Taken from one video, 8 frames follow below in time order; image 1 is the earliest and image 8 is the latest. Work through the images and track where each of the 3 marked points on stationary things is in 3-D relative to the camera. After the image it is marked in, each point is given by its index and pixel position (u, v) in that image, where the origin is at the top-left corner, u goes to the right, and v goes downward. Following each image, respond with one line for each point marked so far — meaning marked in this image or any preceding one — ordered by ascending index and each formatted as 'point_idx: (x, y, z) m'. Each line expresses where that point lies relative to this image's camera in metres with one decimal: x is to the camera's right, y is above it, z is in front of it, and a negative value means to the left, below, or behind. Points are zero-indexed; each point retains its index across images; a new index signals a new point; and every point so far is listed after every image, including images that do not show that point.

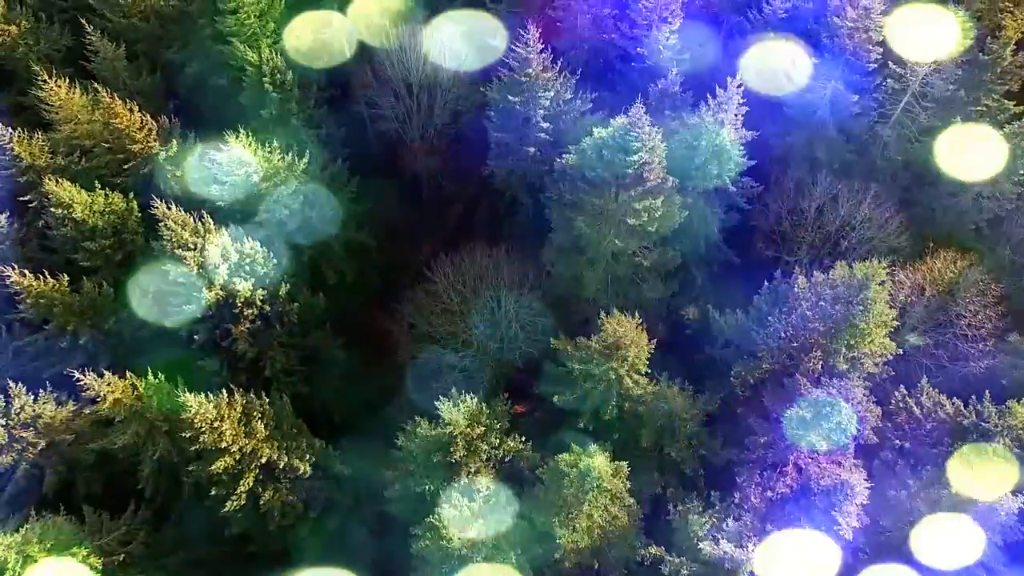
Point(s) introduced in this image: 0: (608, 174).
0: (+1.4, +1.6, +16.5) m
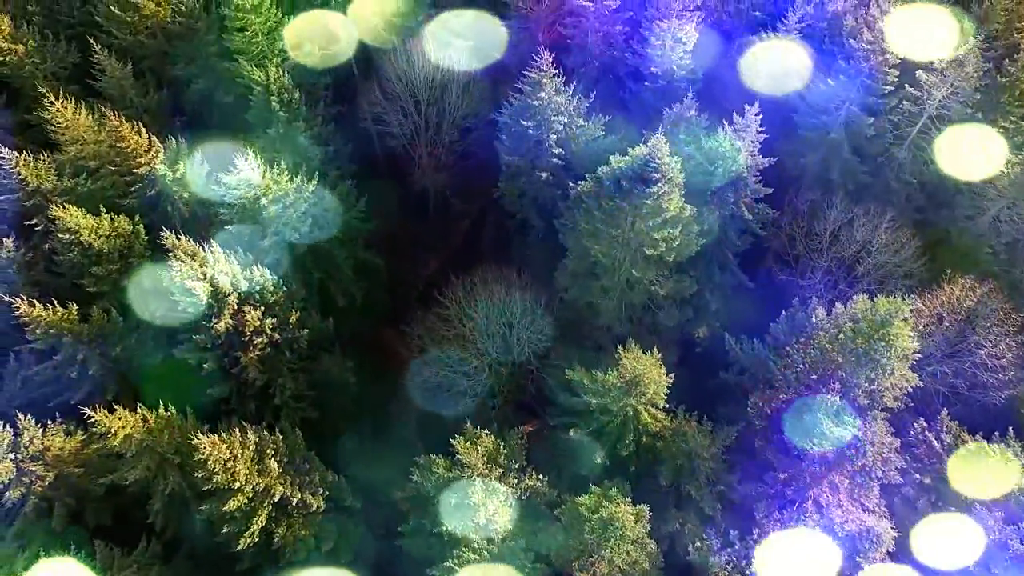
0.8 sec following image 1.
0: (+1.6, +1.2, +16.3) m
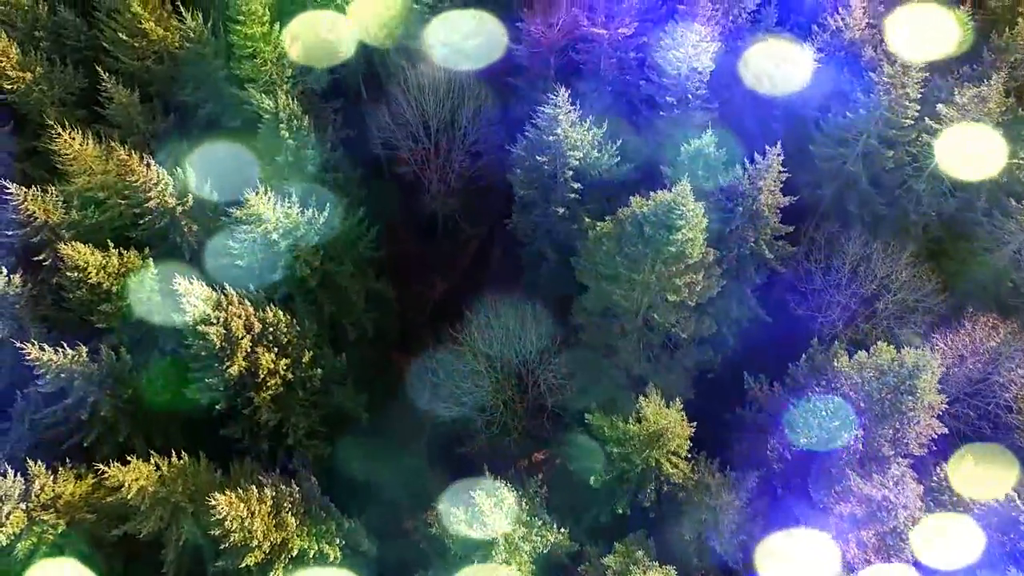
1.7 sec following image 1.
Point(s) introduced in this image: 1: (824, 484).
0: (+1.9, +0.5, +16.0) m
1: (+4.6, -2.9, +16.5) m
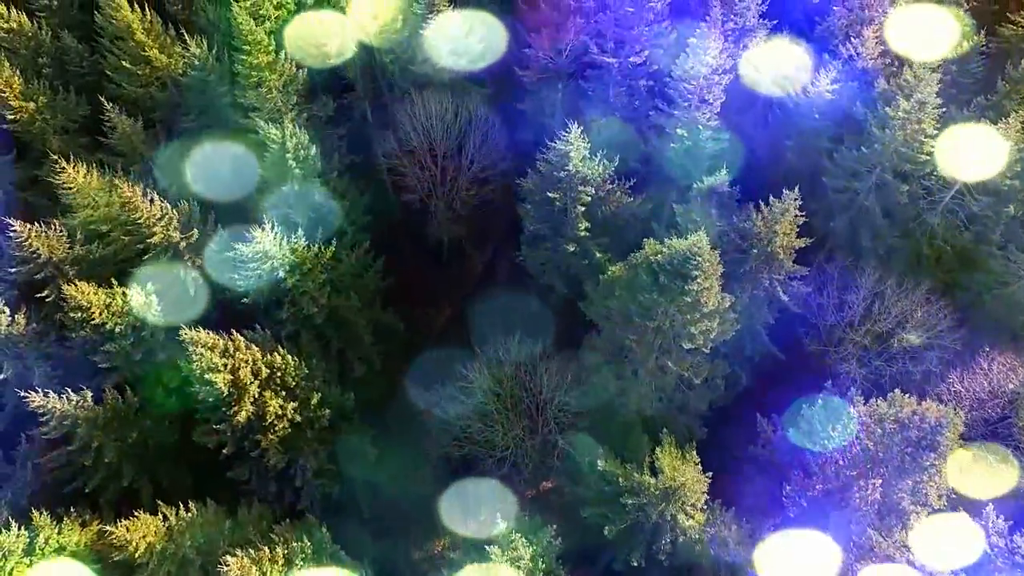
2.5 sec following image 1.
0: (+2.1, -0.1, +15.8) m
1: (+4.8, -3.6, +16.3) m
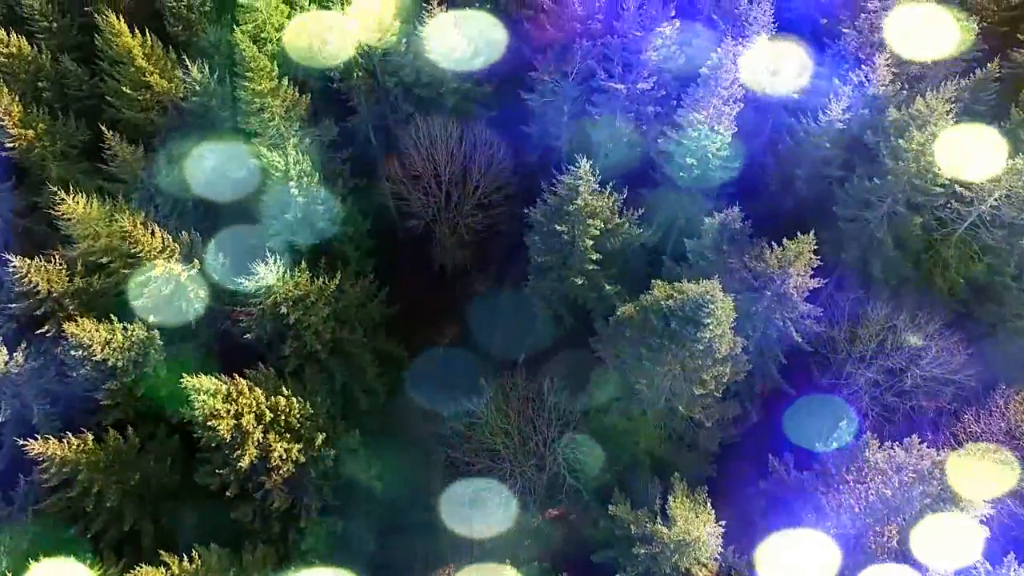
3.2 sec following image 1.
0: (+2.2, -0.8, +15.5) m
1: (+4.9, -4.2, +16.0) m
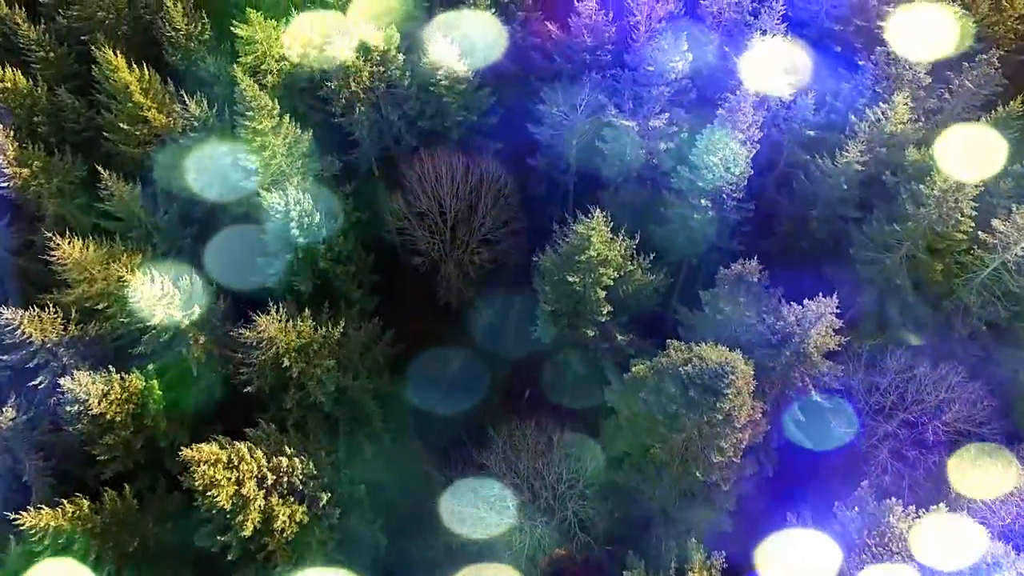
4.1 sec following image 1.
0: (+2.3, -1.6, +14.9) m
1: (+5.0, -5.0, +15.4) m
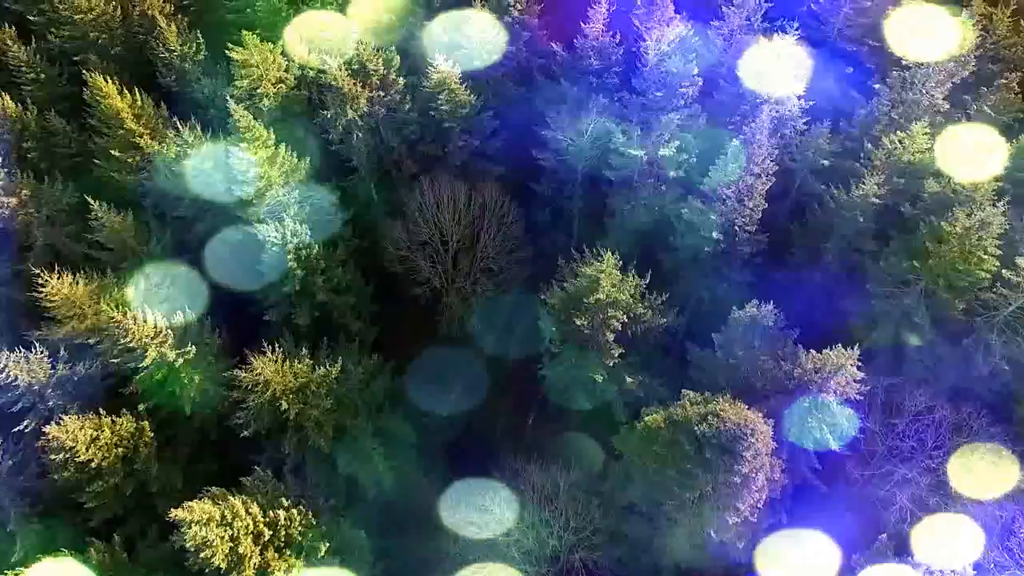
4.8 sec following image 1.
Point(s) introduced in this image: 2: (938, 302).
0: (+2.4, -2.3, +14.2) m
1: (+5.1, -5.7, +14.7) m
2: (+7.2, -0.2, +19.0) m
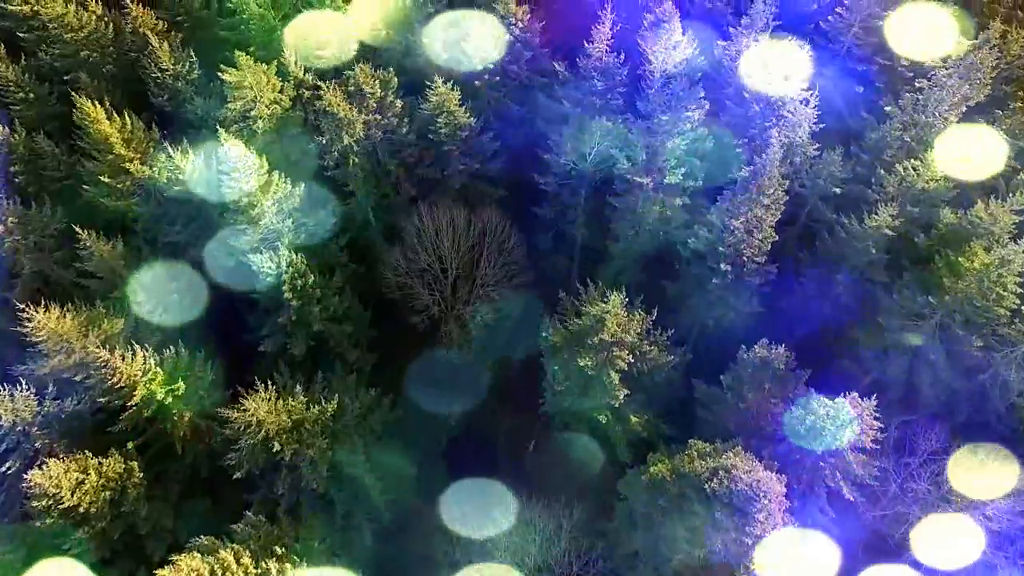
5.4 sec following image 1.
0: (+2.4, -2.8, +13.6) m
1: (+5.1, -6.3, +14.1) m
2: (+7.2, -0.8, +18.4) m
